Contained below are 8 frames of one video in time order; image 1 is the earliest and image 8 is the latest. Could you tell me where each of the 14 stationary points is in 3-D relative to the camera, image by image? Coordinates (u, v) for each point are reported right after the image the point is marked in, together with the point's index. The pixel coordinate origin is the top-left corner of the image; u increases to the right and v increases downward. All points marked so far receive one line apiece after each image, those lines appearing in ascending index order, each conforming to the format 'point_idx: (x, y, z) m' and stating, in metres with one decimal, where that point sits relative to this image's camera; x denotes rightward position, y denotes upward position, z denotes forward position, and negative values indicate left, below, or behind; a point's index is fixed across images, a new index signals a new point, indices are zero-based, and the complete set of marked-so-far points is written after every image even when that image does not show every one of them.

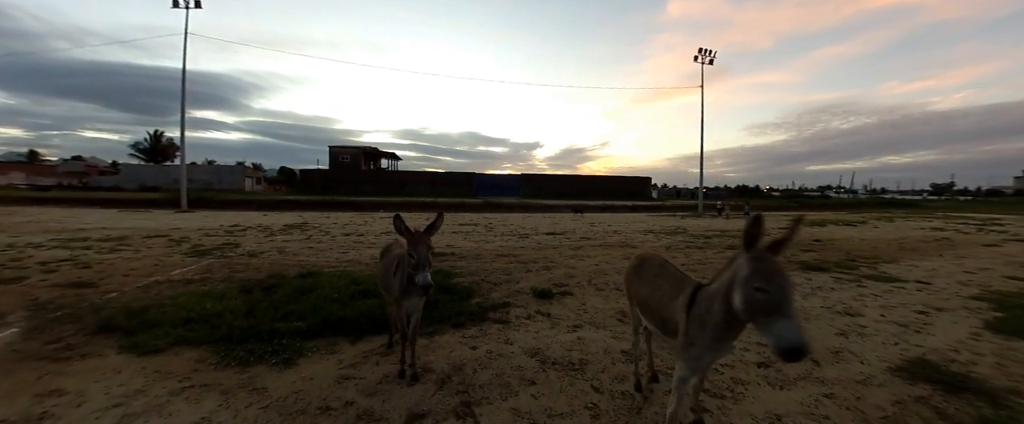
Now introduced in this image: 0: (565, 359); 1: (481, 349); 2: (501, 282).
0: (+0.6, -1.9, +4.4) m
1: (-0.5, -1.9, +5.0) m
2: (-0.3, -1.6, +8.2) m
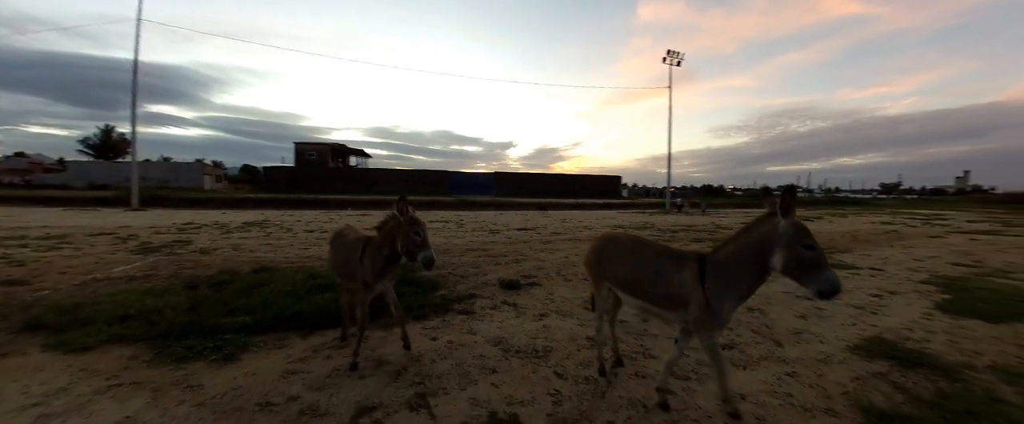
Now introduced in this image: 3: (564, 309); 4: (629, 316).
0: (+0.2, -1.6, +4.2) m
1: (-1.0, -1.7, +4.7) m
2: (-1.0, -1.4, +7.9) m
3: (+0.8, -1.5, +5.4) m
4: (+1.6, -1.5, +5.0) m
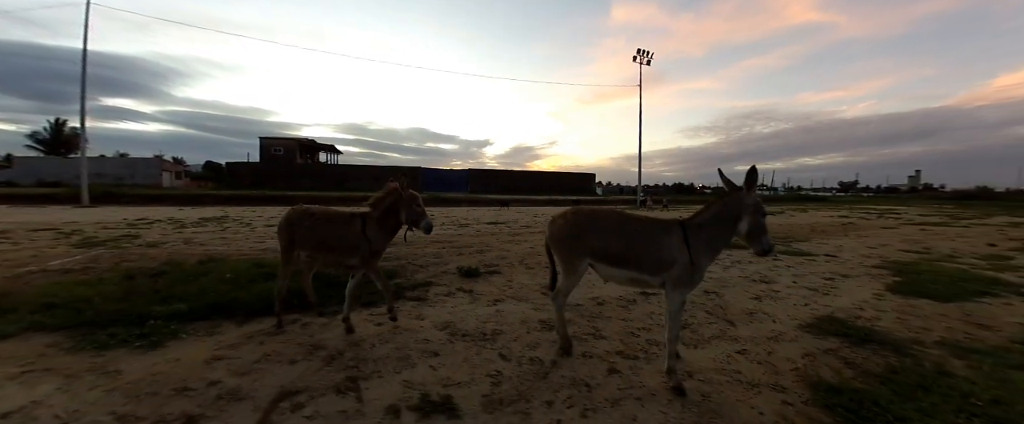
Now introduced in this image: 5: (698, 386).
0: (-0.4, -1.4, +4.0) m
1: (-1.6, -1.5, +4.4) m
2: (-1.8, -1.1, +7.5) m
3: (+0.1, -1.2, +5.2) m
4: (+1.0, -1.2, +4.8) m
5: (+1.4, -1.3, +2.6) m
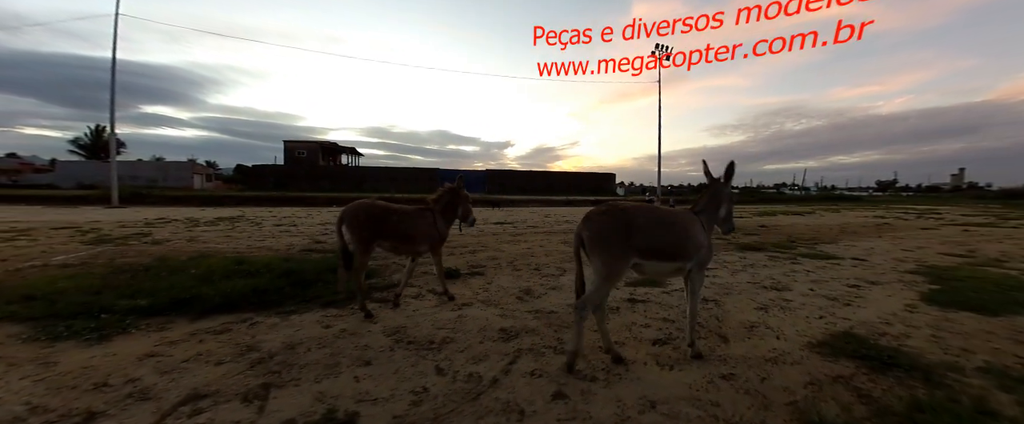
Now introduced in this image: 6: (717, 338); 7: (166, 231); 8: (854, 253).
0: (-0.9, -1.3, +3.5) m
1: (-2.1, -1.4, +4.0) m
2: (-2.1, -1.1, +7.2) m
3: (-0.3, -1.2, +4.7) m
4: (+0.6, -1.2, +4.3) m
5: (+0.9, -1.3, +2.0) m
6: (+2.0, -1.2, +3.3) m
7: (-15.0, -0.8, +14.8) m
8: (+8.4, -1.0, +8.5) m
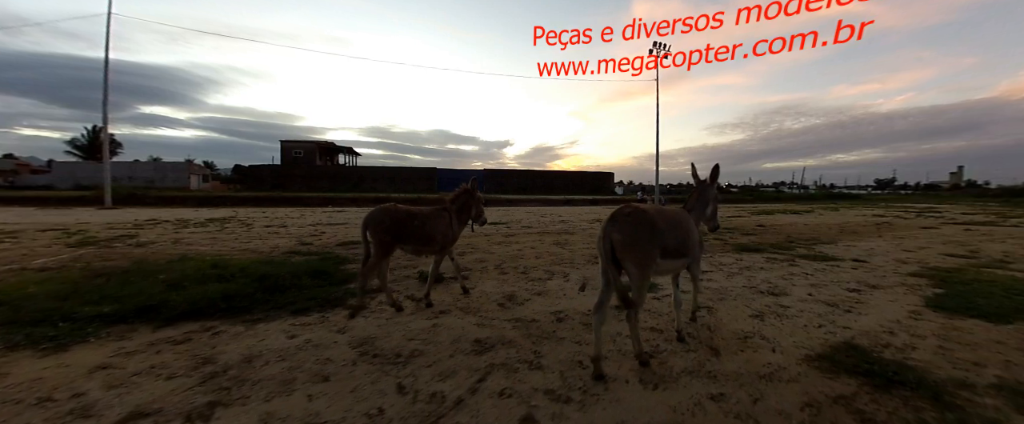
0: (-1.1, -1.4, +3.3) m
1: (-2.3, -1.4, +3.7) m
2: (-2.3, -1.1, +6.9) m
3: (-0.5, -1.2, +4.4) m
4: (+0.3, -1.2, +4.0) m
5: (+0.6, -1.3, +1.8) m
6: (+1.7, -1.2, +3.1) m
7: (-15.2, -0.9, +14.5) m
8: (+8.2, -1.0, +8.2) m
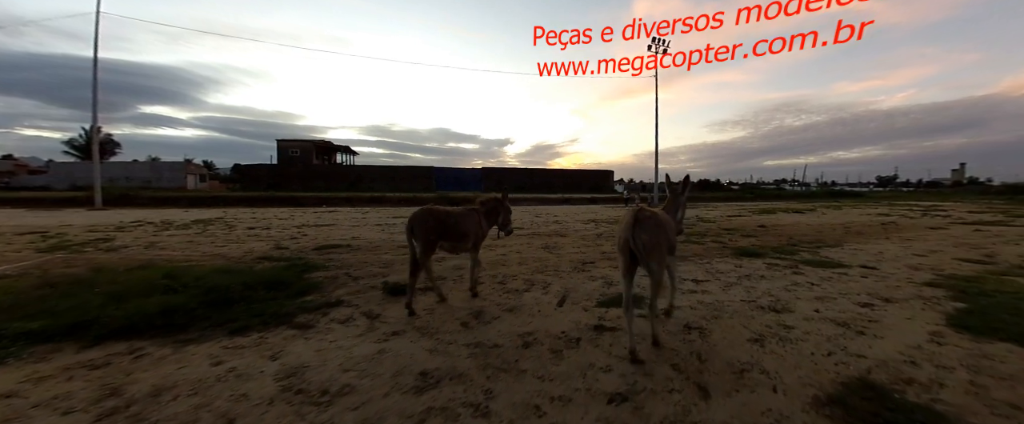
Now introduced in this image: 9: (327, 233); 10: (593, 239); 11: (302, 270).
0: (-1.5, -1.4, +2.7) m
1: (-2.7, -1.5, +3.2) m
2: (-2.7, -1.2, +6.4) m
3: (-0.9, -1.3, +3.9) m
4: (-0.1, -1.3, +3.5) m
5: (+0.2, -1.4, +1.3) m
6: (+1.3, -1.3, +2.5) m
7: (-15.6, -1.0, +14.0) m
8: (+7.8, -1.0, +7.7) m
9: (-6.9, -0.8, +12.8) m
10: (+2.4, -0.8, +9.9) m
11: (-4.2, -1.2, +6.9) m
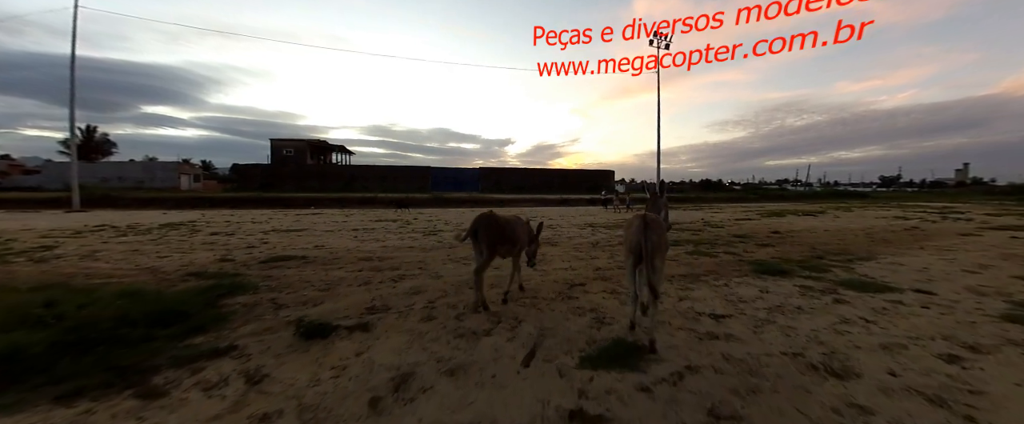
0: (-2.0, -1.6, +1.4) m
1: (-3.2, -1.7, +1.9) m
2: (-3.2, -1.4, +5.1) m
3: (-1.4, -1.5, +2.6) m
4: (-0.6, -1.4, +2.2) m
5: (-0.3, -1.5, -0.1) m
6: (+0.9, -1.5, +1.2) m
7: (-16.1, -1.1, +12.7) m
8: (+7.3, -1.2, +6.3) m
9: (-7.4, -0.9, +11.5) m
10: (+1.9, -0.9, +8.6) m
11: (-4.7, -1.3, +5.6) m
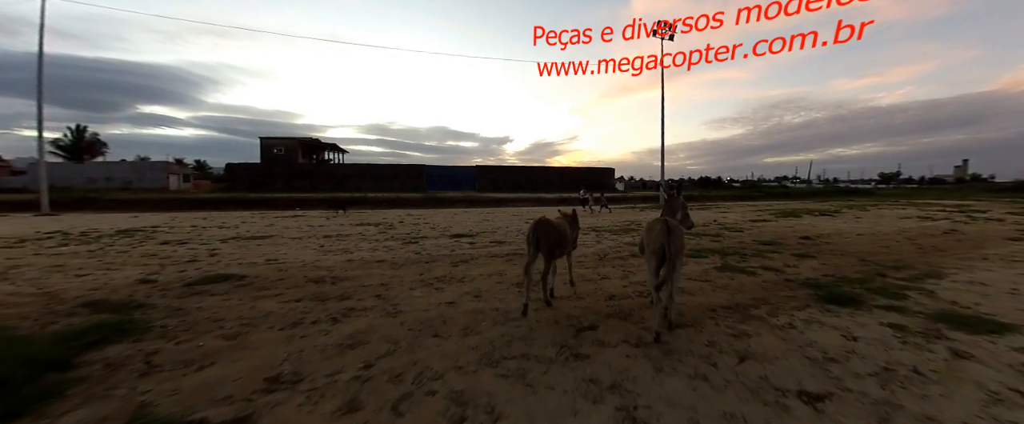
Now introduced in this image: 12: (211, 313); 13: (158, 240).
0: (-2.2, -1.8, -0.1) m
1: (-3.4, -1.9, +0.3) m
2: (-3.4, -1.6, +3.5) m
3: (-1.6, -1.6, +1.0) m
4: (-0.8, -1.6, +0.6) m
5: (-0.4, -1.7, -1.6) m
6: (+0.7, -1.7, -0.3) m
7: (-16.3, -1.3, +11.1) m
8: (+7.1, -1.3, +4.8) m
9: (-7.6, -1.1, +9.9) m
10: (+1.7, -1.1, +7.0) m
11: (-4.9, -1.5, +4.0) m
12: (-4.5, -1.4, +5.2) m
13: (-13.1, -1.1, +12.7) m
